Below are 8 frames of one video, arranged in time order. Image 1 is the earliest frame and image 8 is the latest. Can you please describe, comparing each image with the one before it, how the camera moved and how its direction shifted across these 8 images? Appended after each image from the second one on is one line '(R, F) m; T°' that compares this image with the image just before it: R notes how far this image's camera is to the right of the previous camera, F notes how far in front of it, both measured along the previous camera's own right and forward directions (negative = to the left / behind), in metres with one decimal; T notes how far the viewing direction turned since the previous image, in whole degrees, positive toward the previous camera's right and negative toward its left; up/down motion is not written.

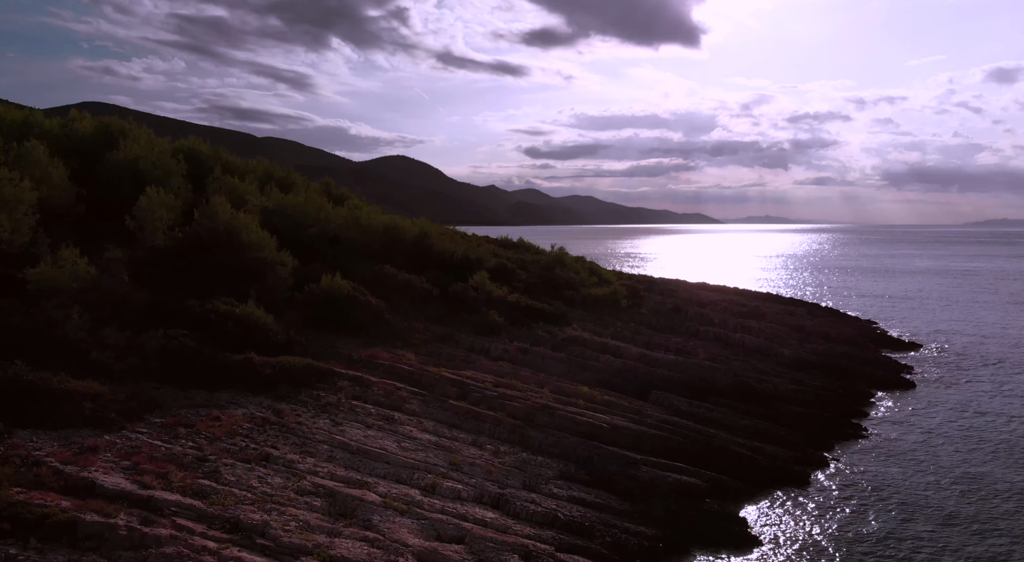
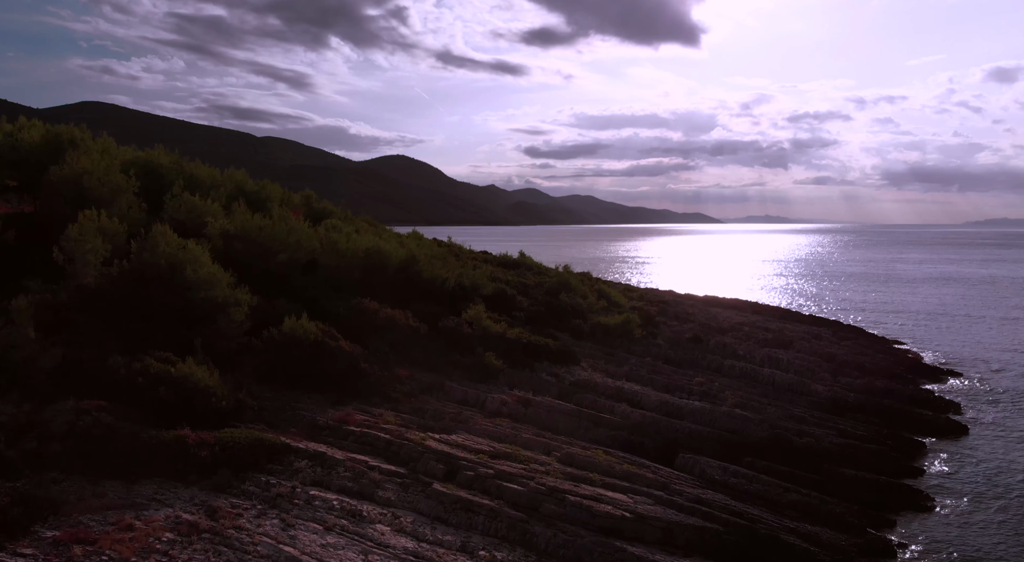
(0.0, +1.9) m; 0°
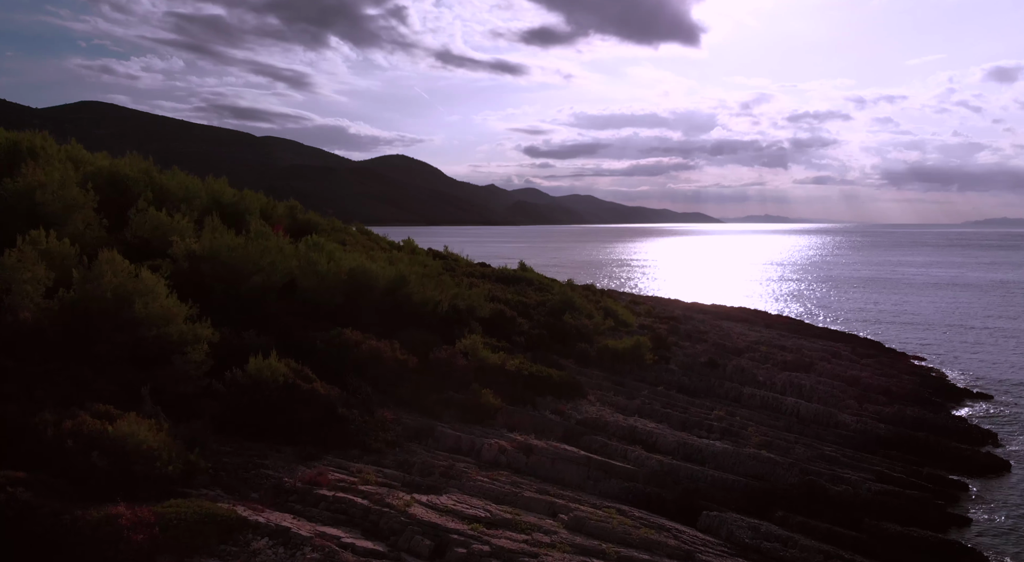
(0.0, +1.2) m; 0°
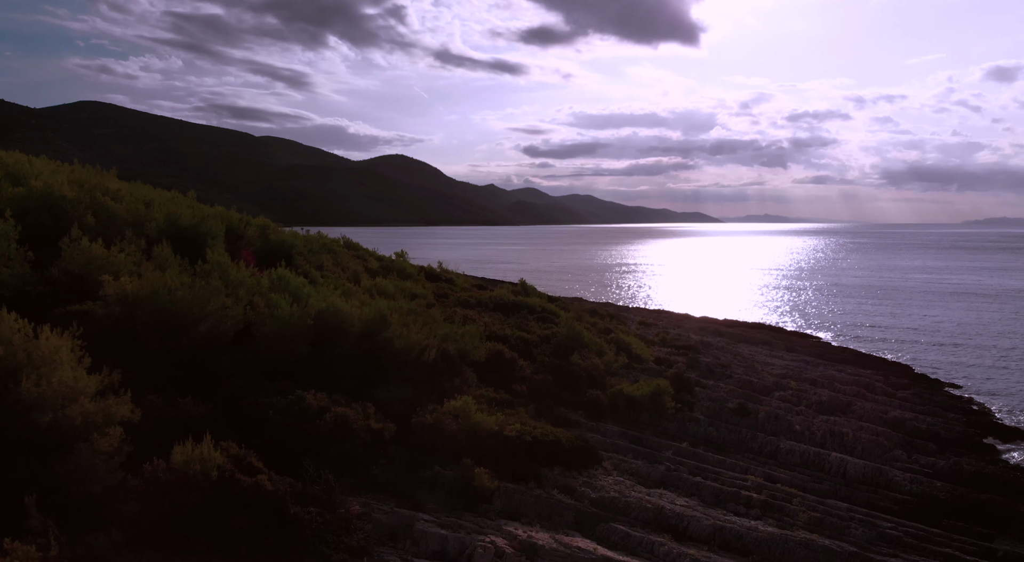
(0.0, +1.8) m; 0°
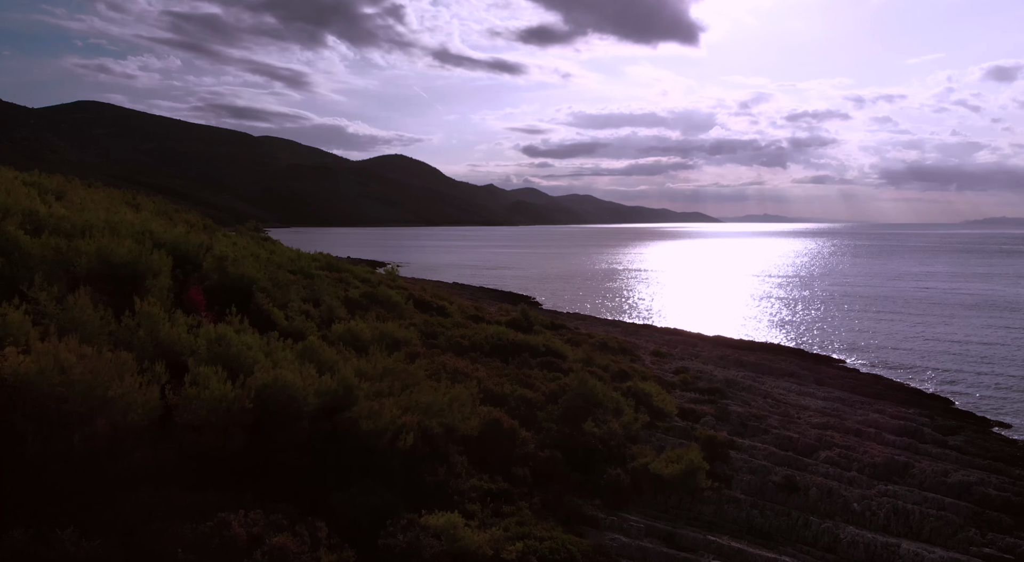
(0.0, +2.1) m; 0°
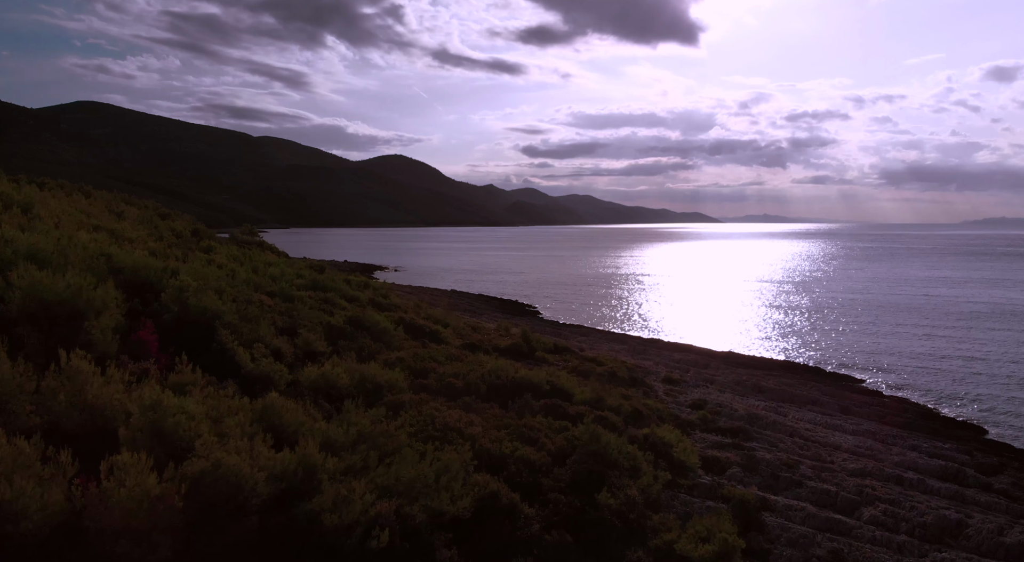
(0.0, +1.5) m; 0°
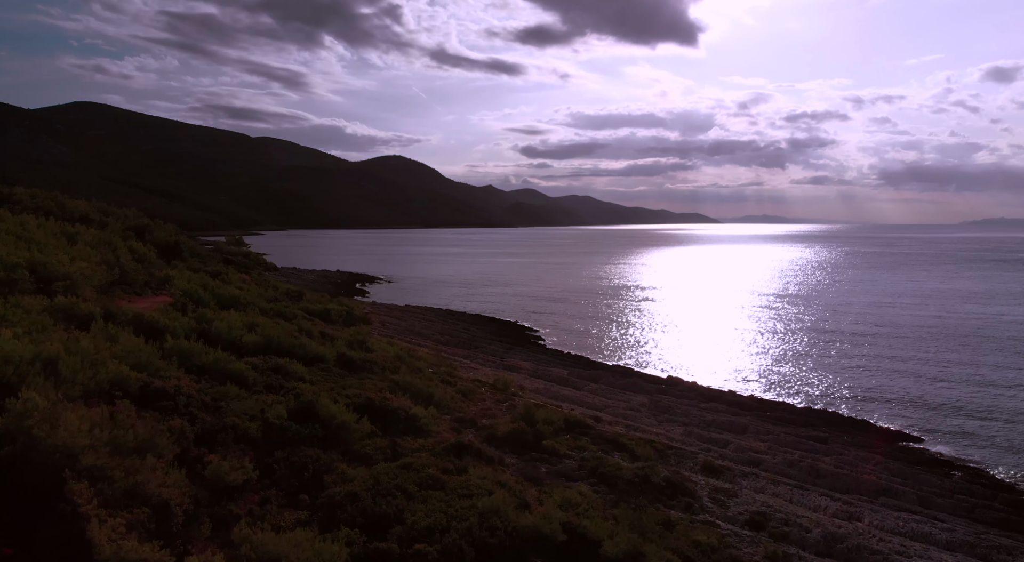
(0.0, +3.6) m; 0°
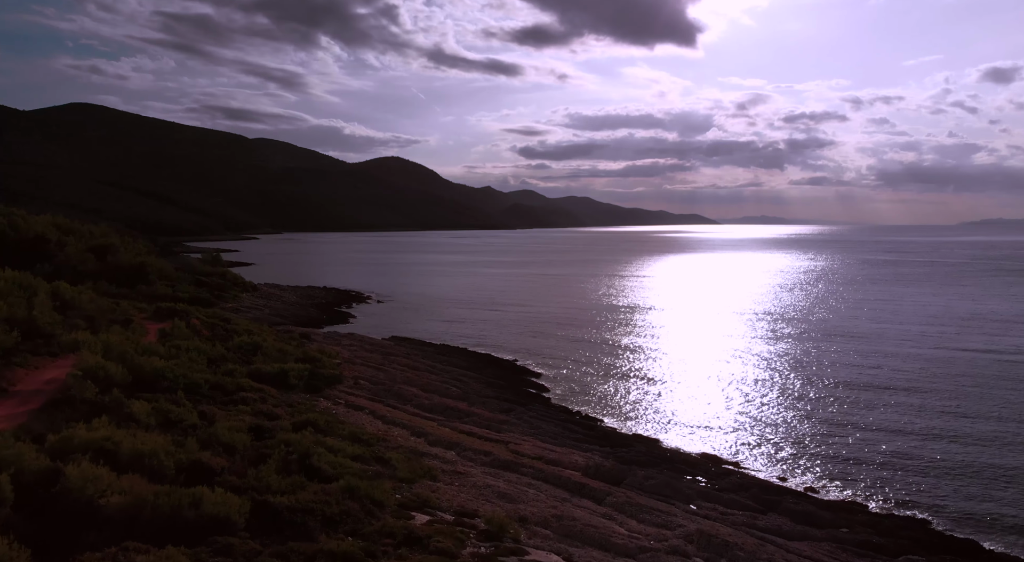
(0.0, +5.3) m; 0°
